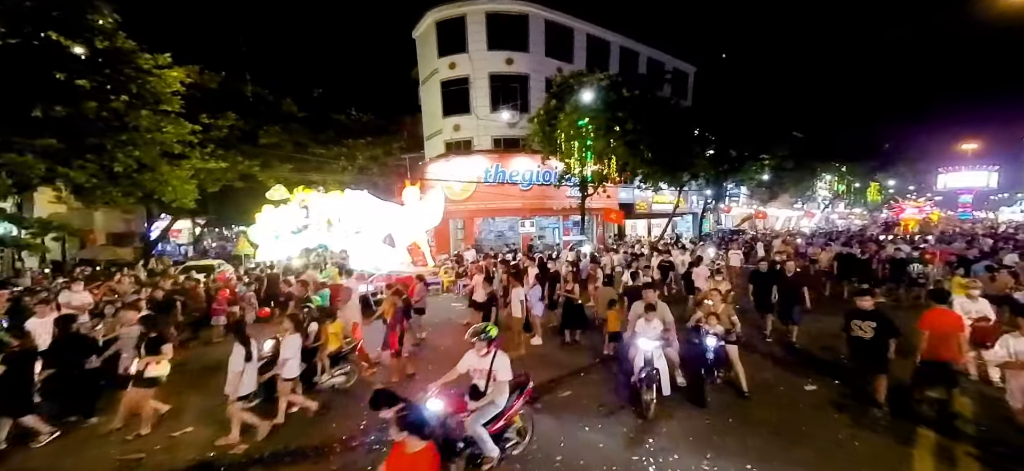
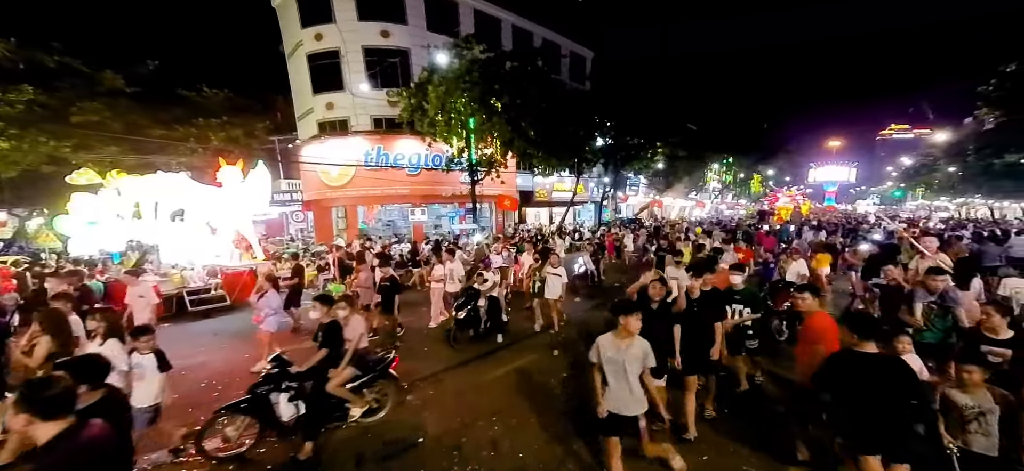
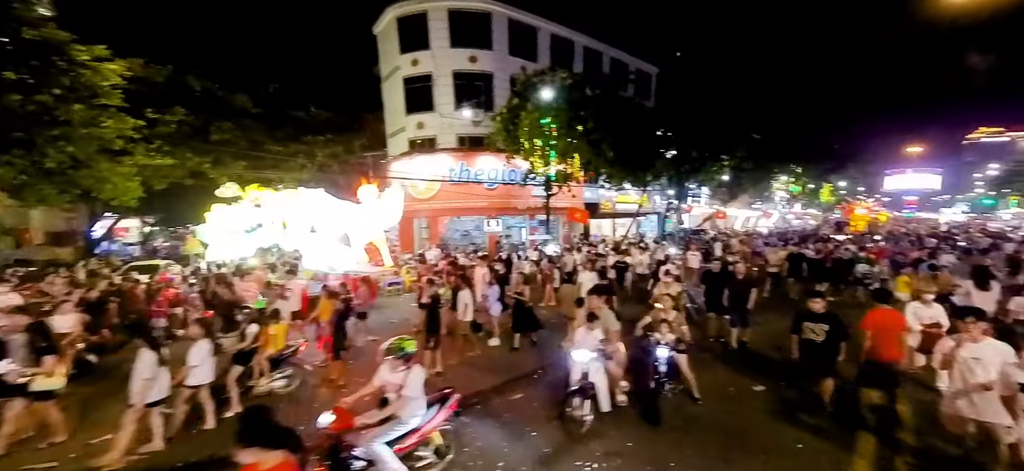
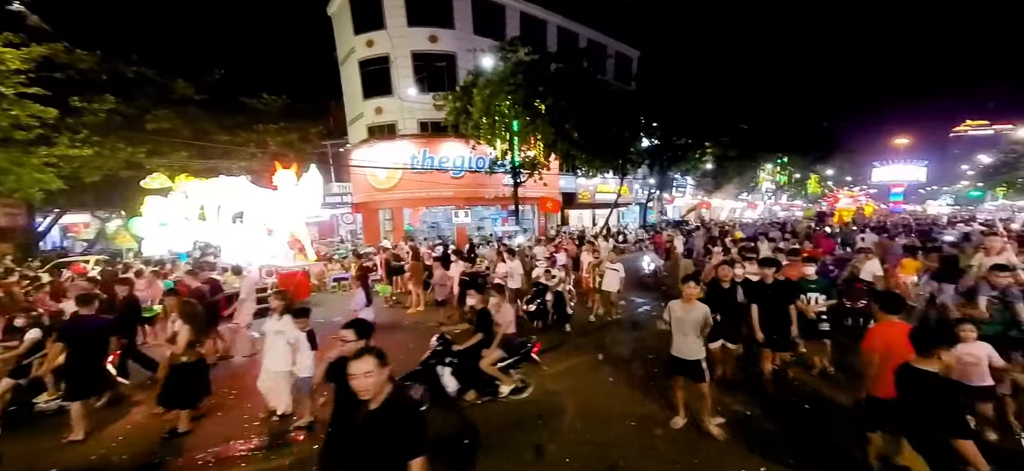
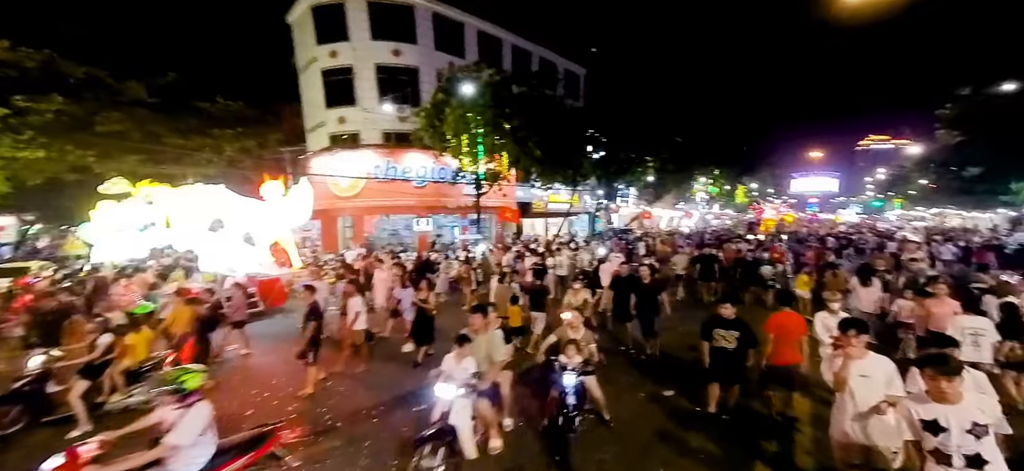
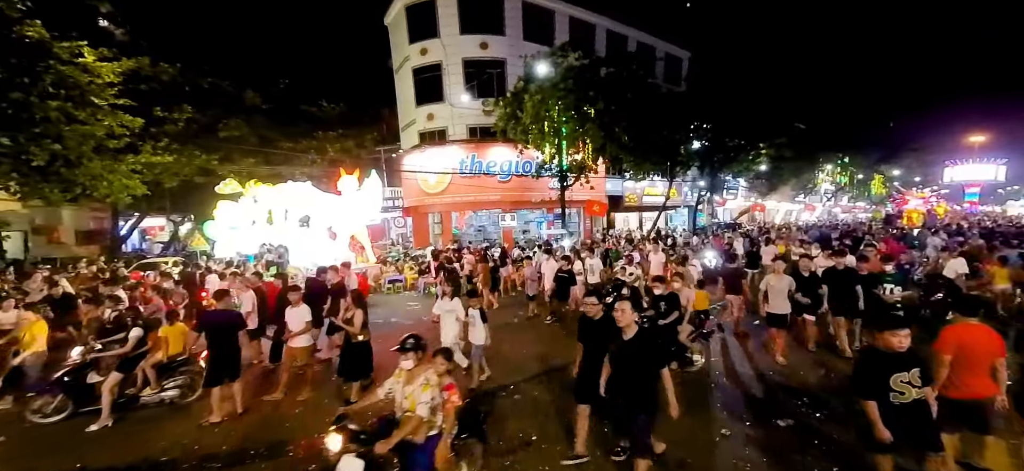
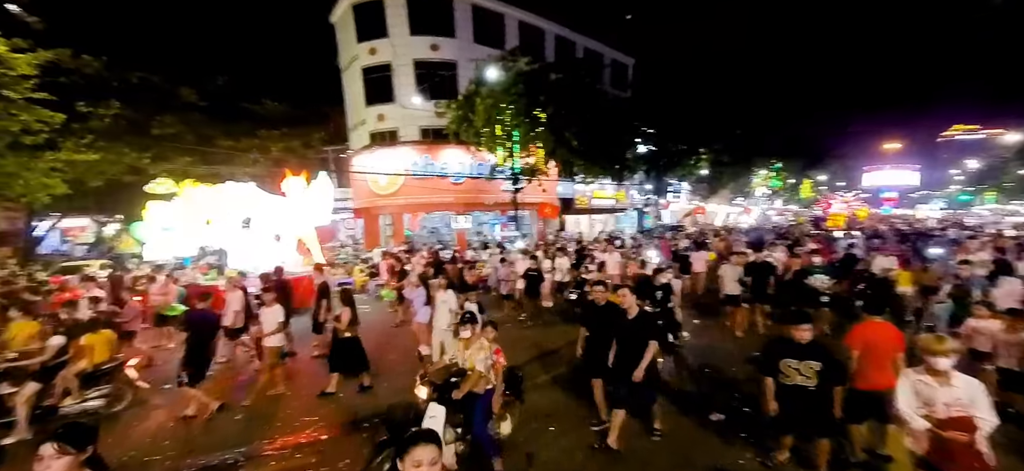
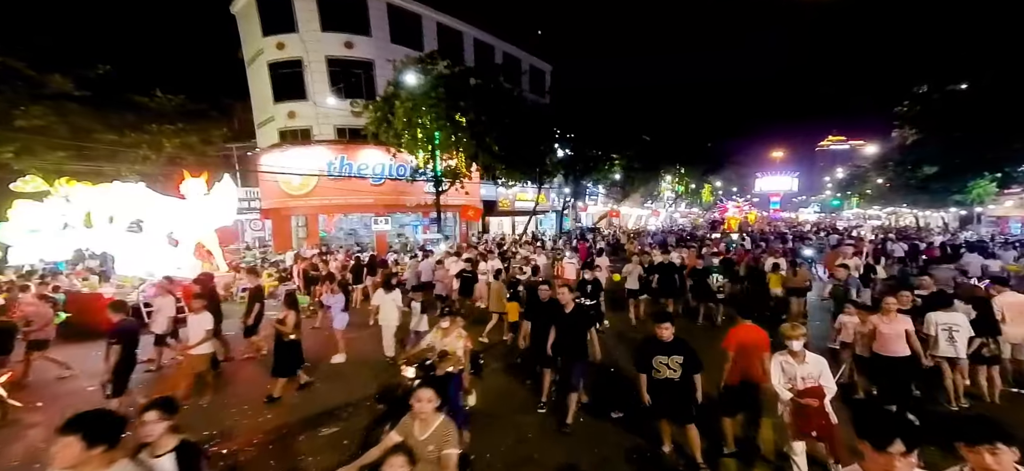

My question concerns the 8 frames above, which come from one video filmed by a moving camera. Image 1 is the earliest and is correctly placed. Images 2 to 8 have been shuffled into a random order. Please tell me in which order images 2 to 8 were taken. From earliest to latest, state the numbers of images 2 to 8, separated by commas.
3, 5, 8, 7, 6, 4, 2
